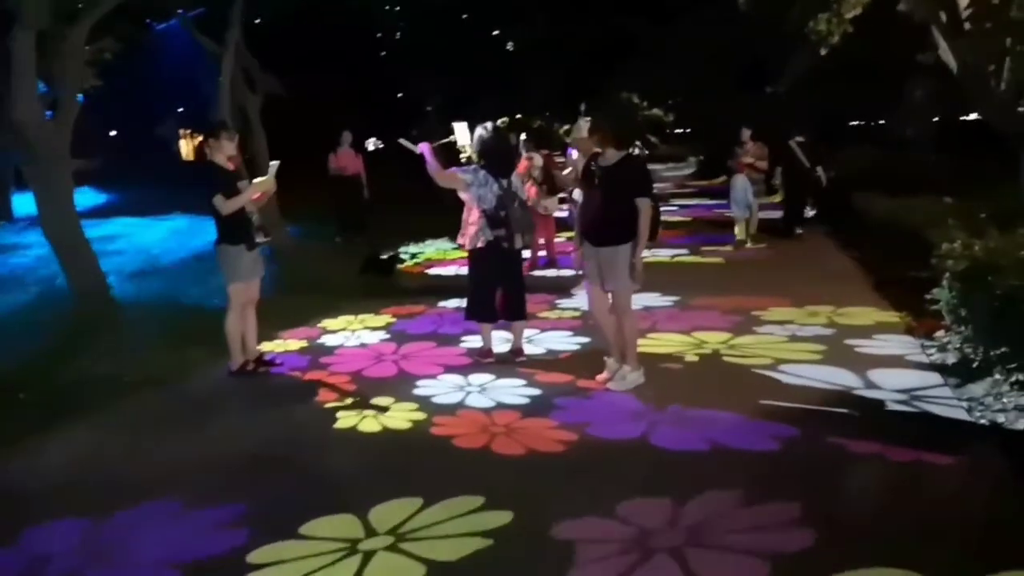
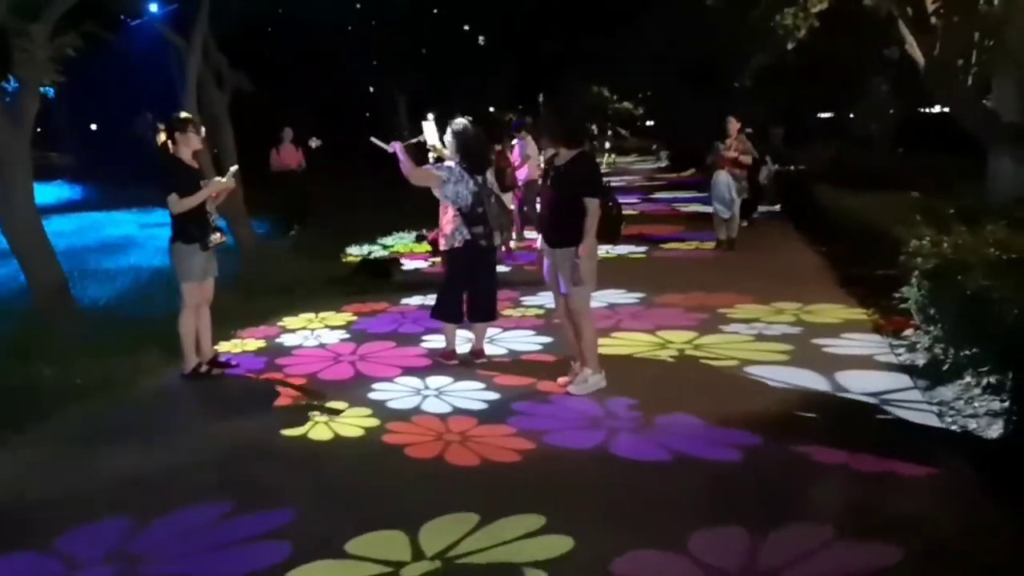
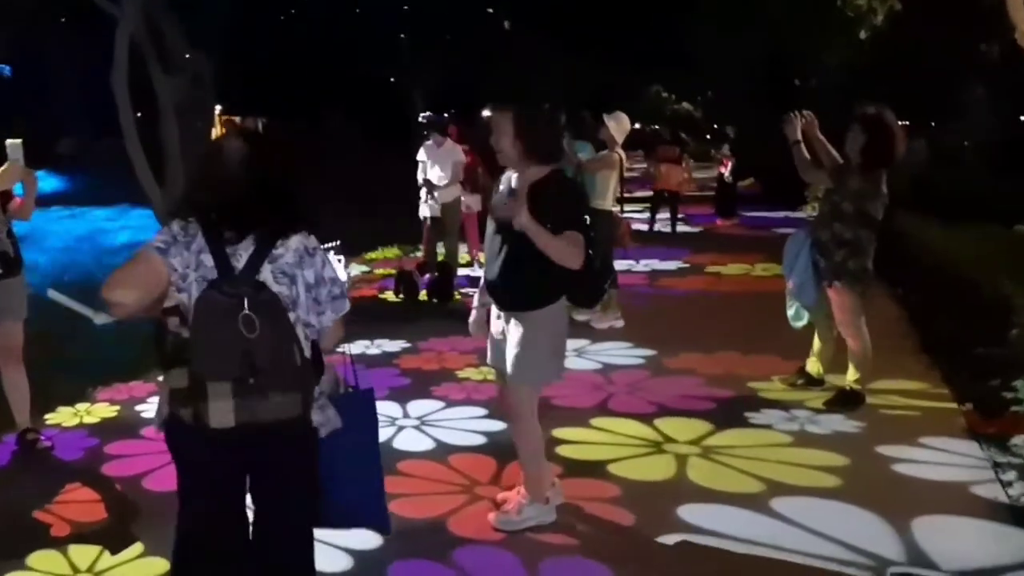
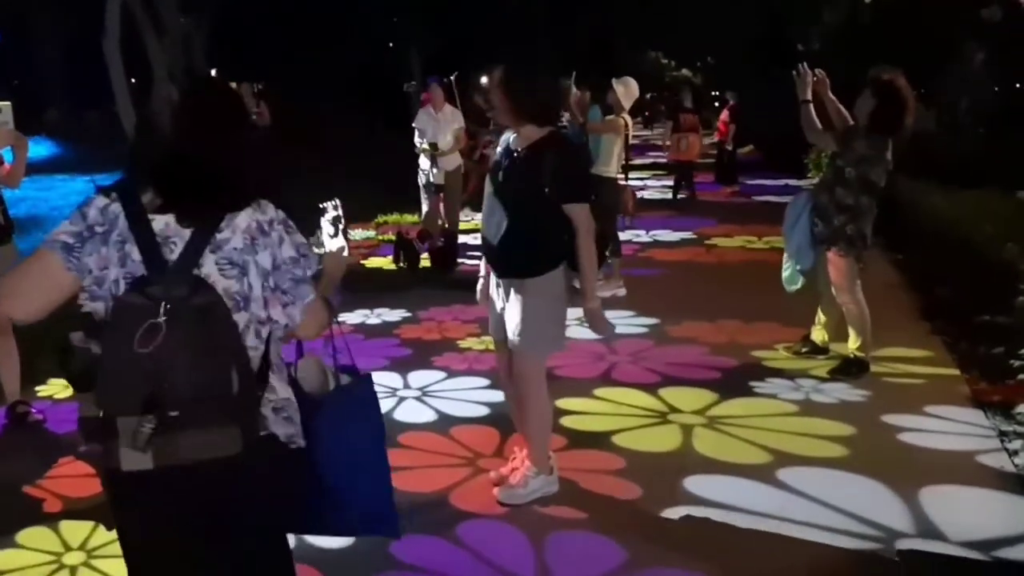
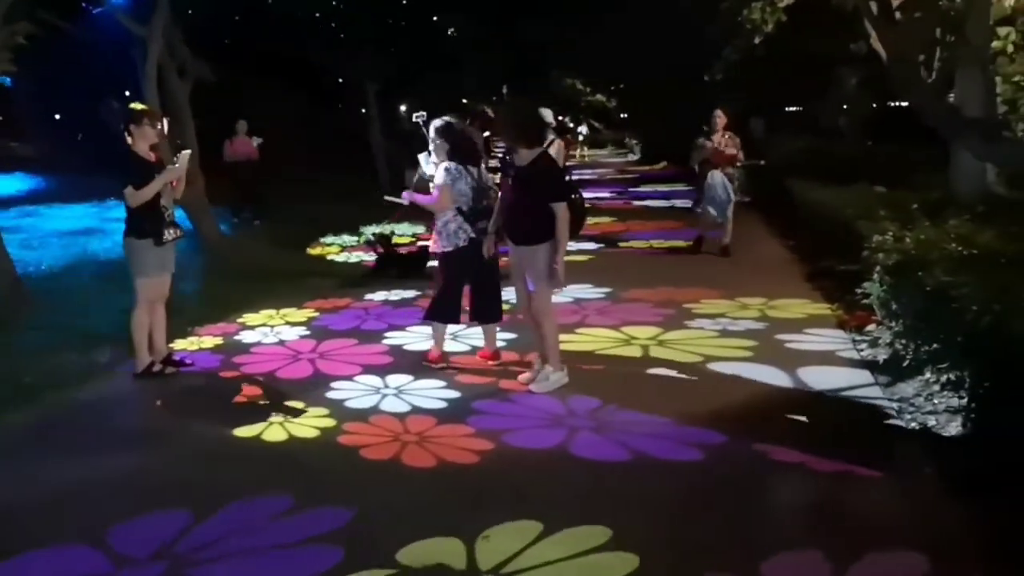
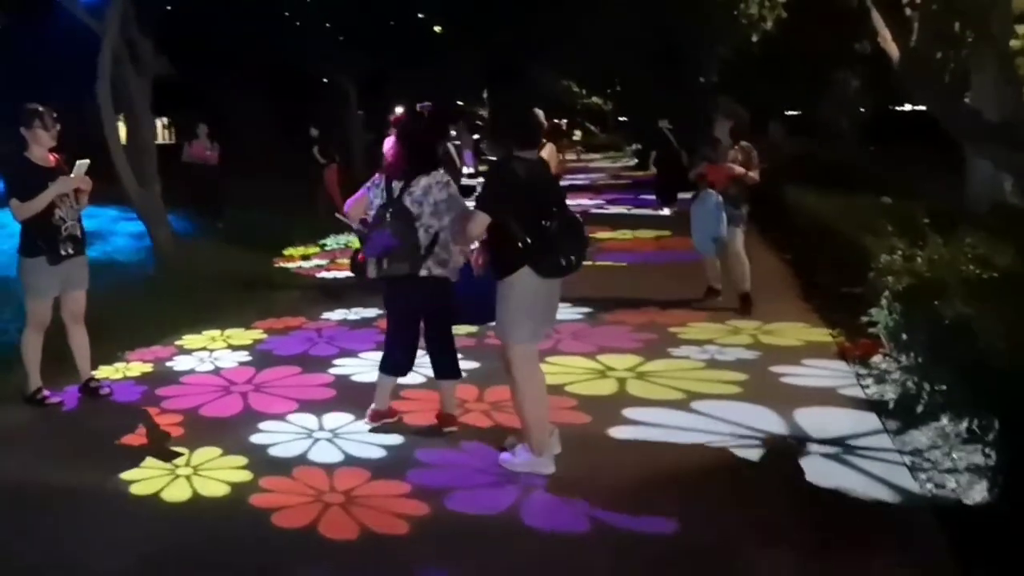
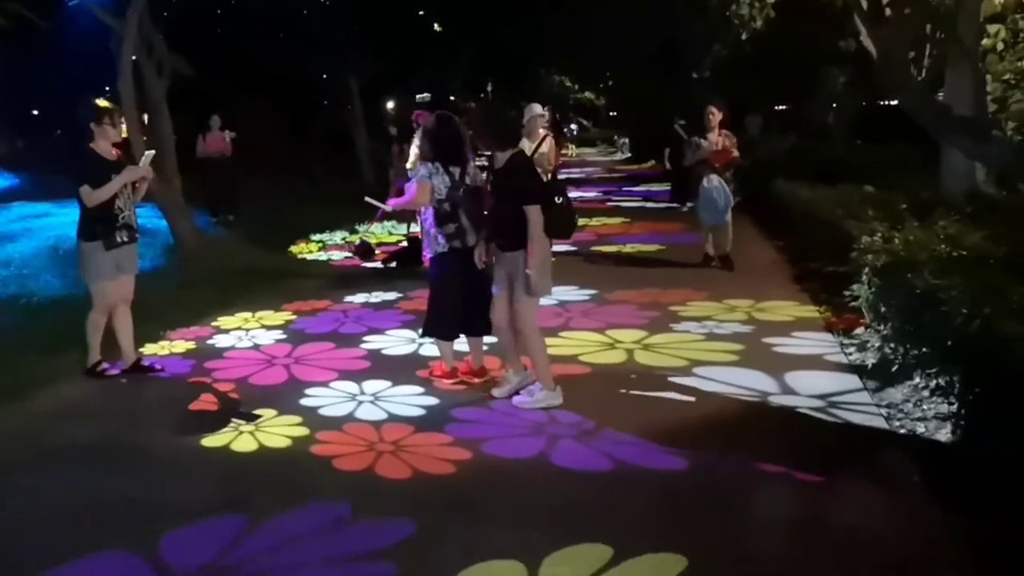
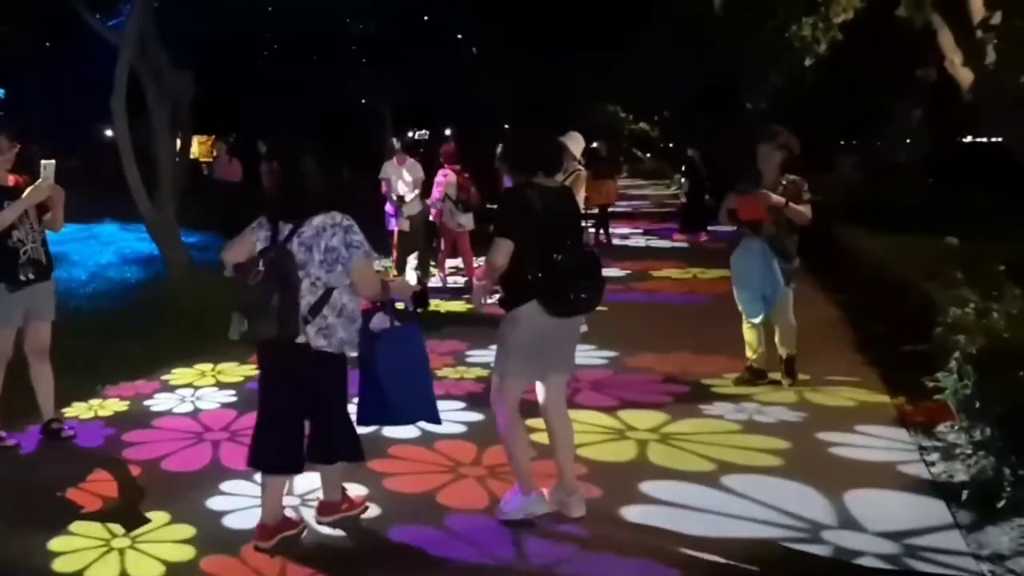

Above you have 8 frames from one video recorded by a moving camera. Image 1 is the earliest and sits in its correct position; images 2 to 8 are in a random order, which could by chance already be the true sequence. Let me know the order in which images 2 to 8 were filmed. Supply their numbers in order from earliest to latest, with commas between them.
2, 5, 7, 6, 8, 3, 4
